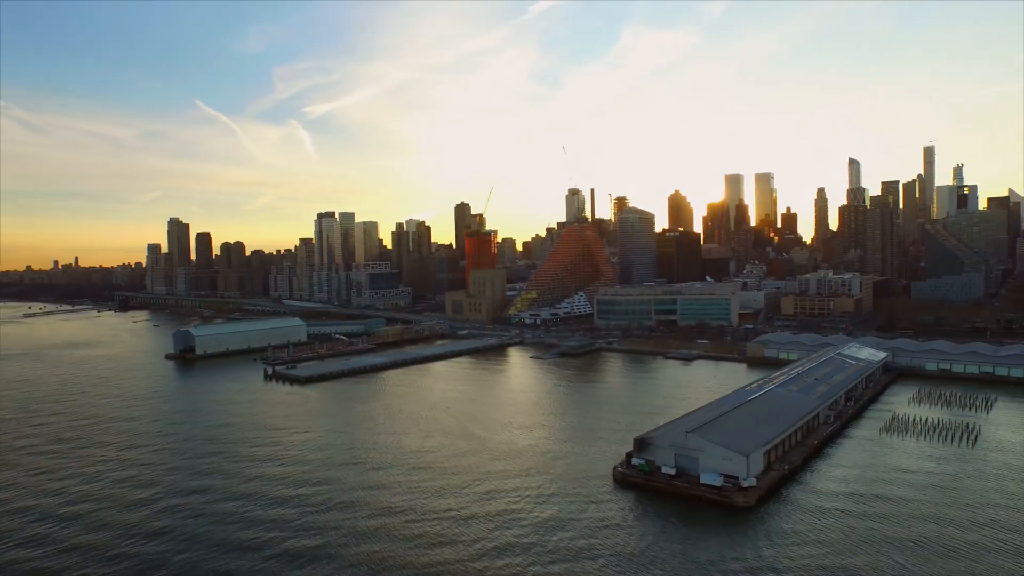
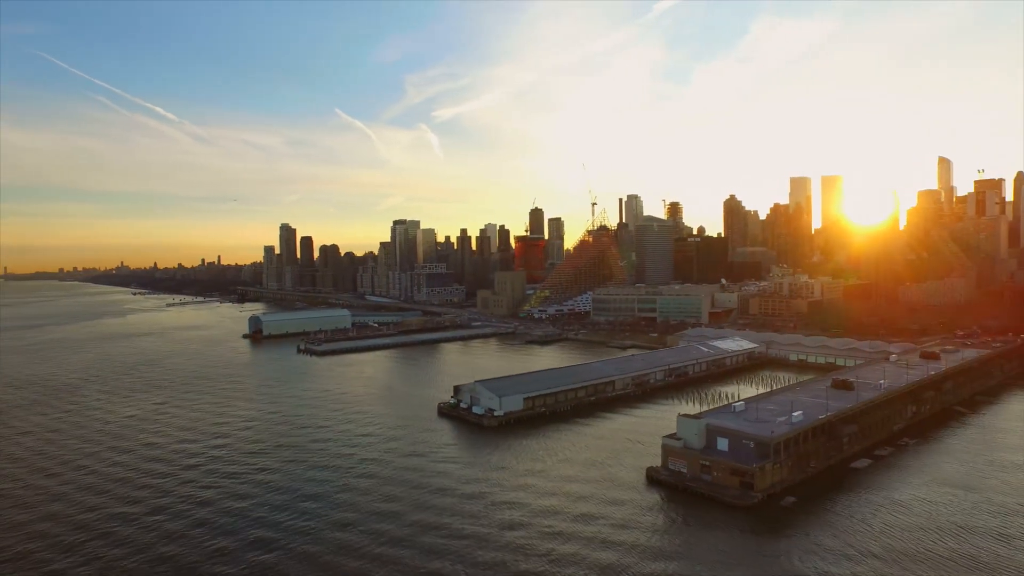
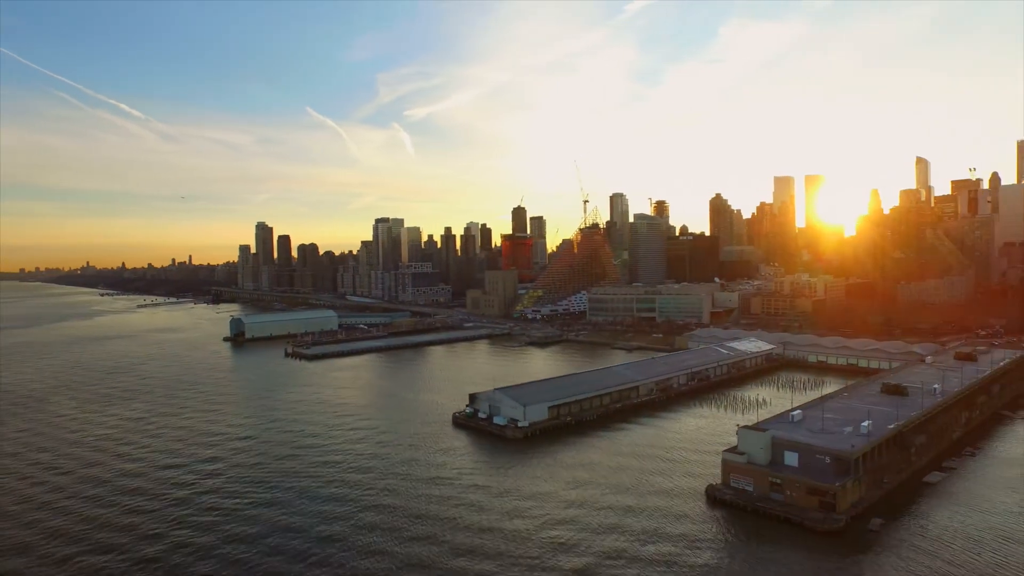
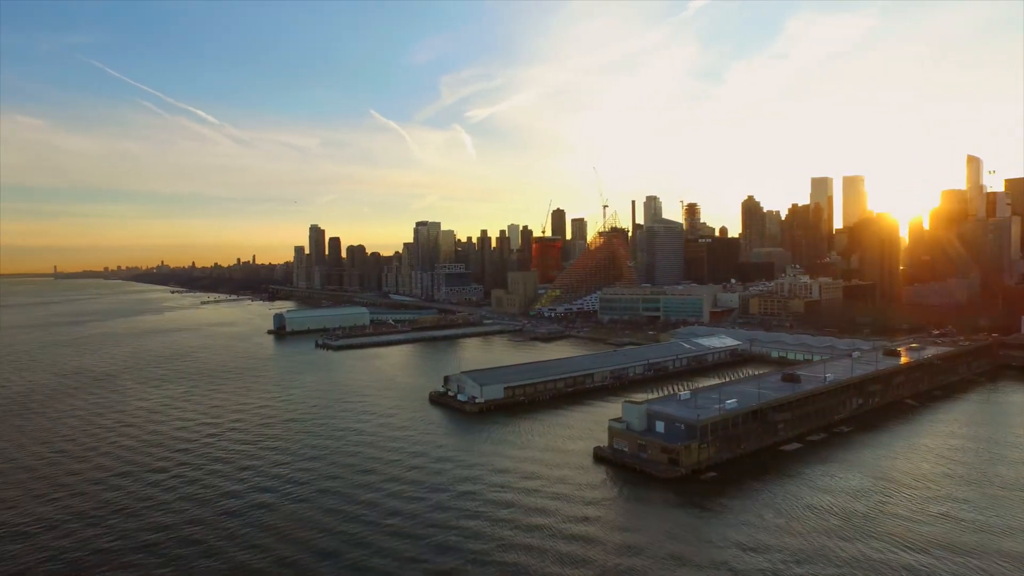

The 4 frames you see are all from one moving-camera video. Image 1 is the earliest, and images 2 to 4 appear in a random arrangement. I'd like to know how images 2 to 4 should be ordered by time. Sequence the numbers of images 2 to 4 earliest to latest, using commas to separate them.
3, 2, 4
